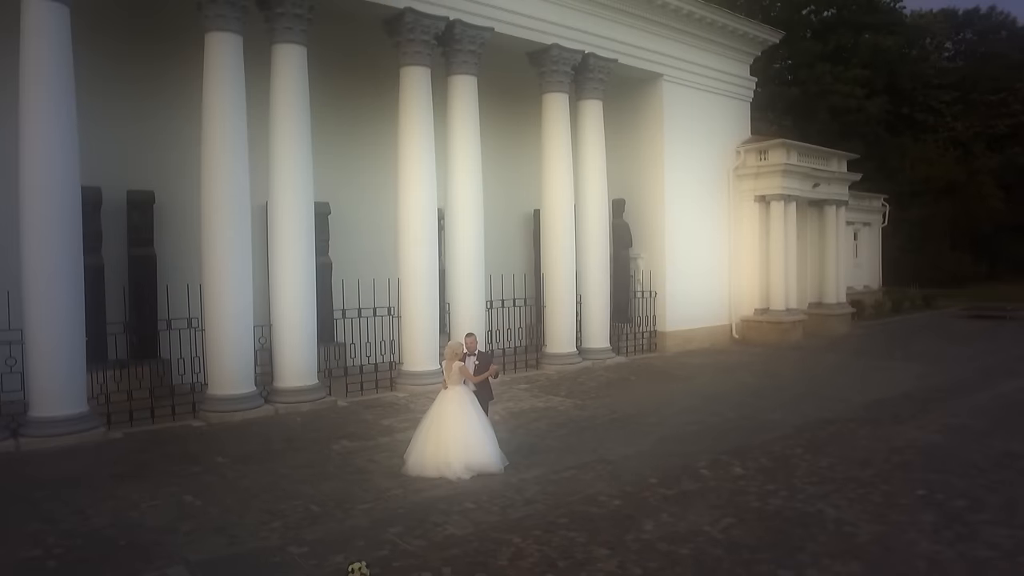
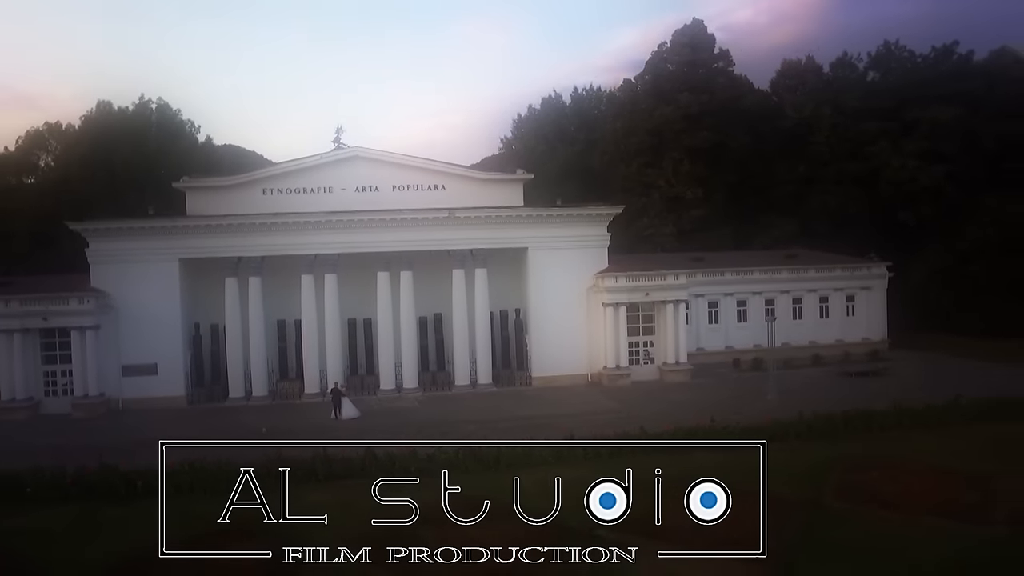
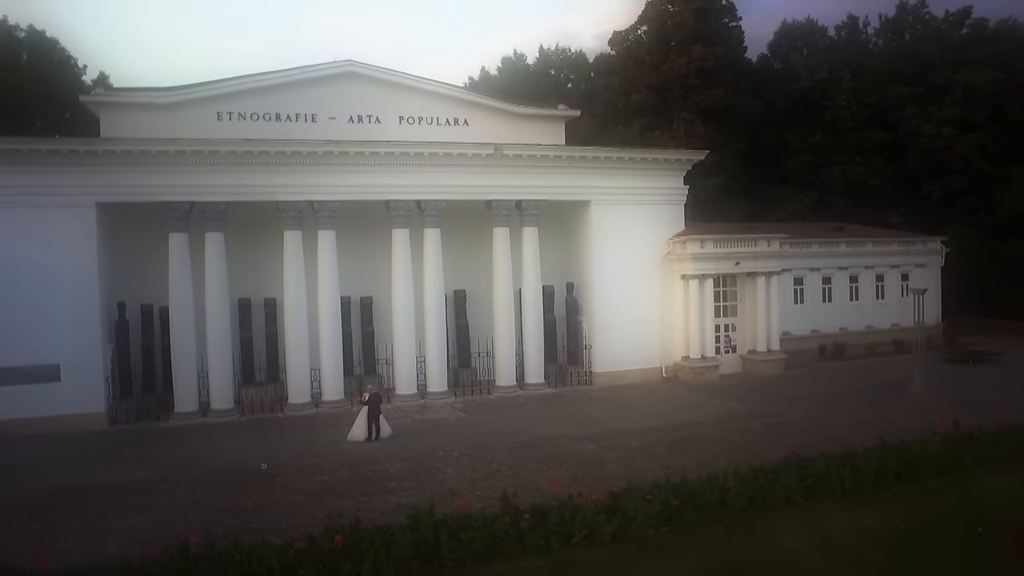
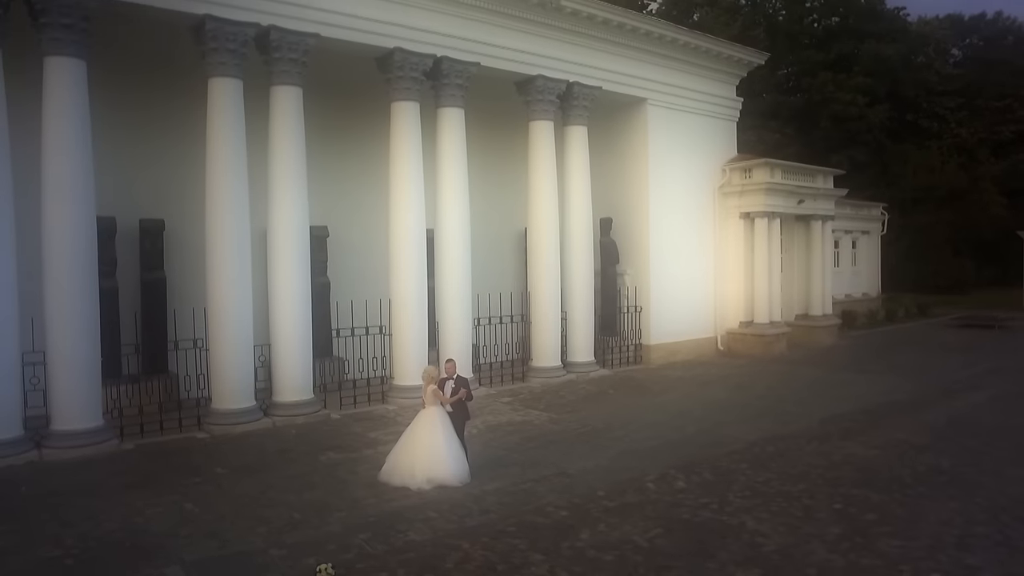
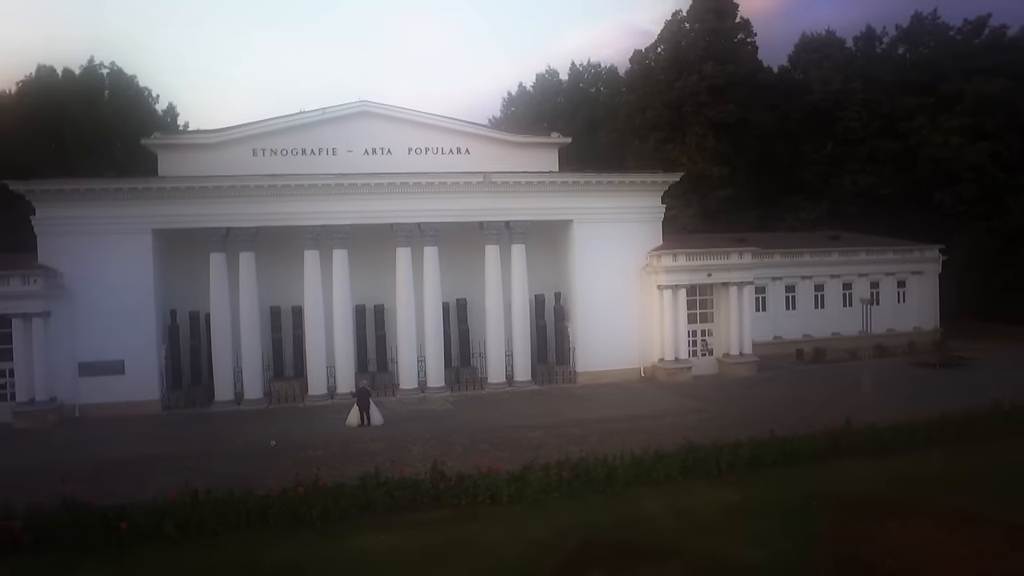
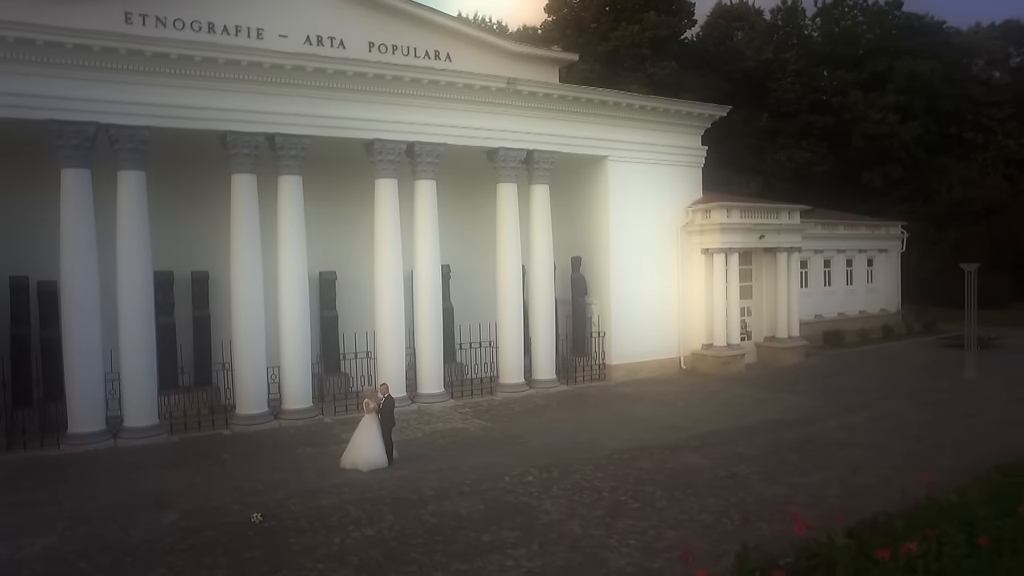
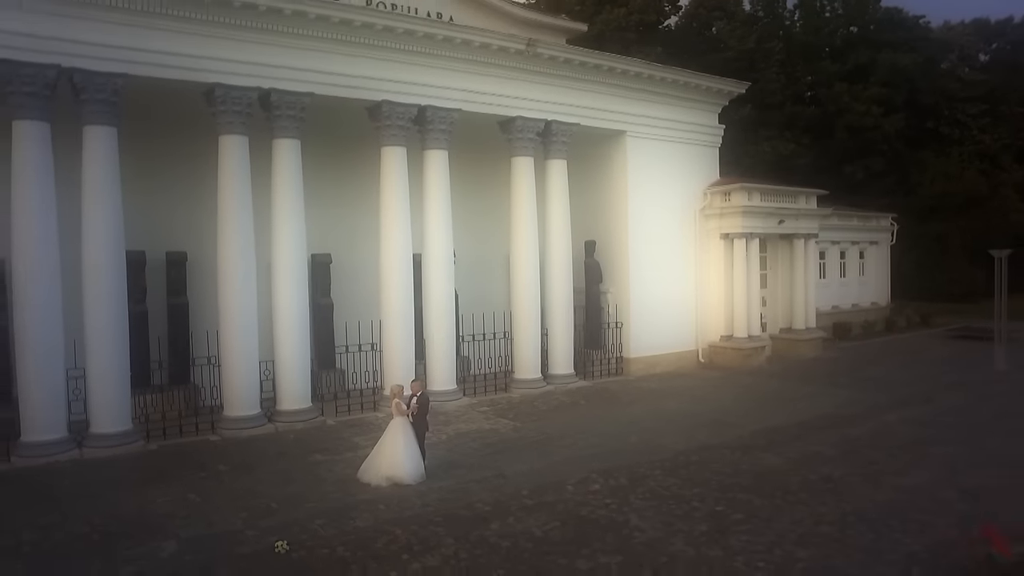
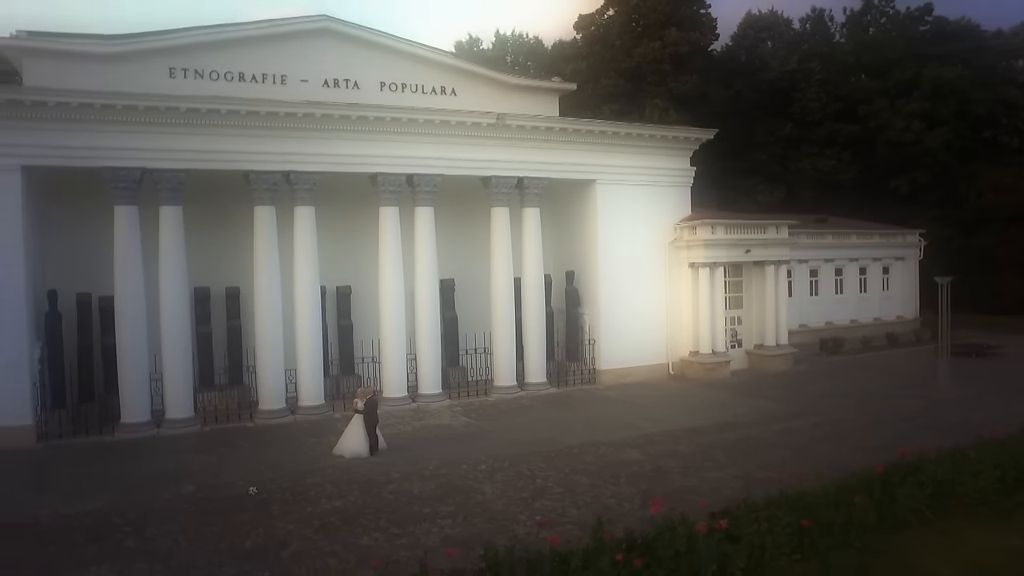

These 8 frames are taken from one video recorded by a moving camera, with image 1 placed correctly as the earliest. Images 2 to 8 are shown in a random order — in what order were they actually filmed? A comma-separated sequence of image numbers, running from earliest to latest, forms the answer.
4, 7, 6, 8, 3, 5, 2
